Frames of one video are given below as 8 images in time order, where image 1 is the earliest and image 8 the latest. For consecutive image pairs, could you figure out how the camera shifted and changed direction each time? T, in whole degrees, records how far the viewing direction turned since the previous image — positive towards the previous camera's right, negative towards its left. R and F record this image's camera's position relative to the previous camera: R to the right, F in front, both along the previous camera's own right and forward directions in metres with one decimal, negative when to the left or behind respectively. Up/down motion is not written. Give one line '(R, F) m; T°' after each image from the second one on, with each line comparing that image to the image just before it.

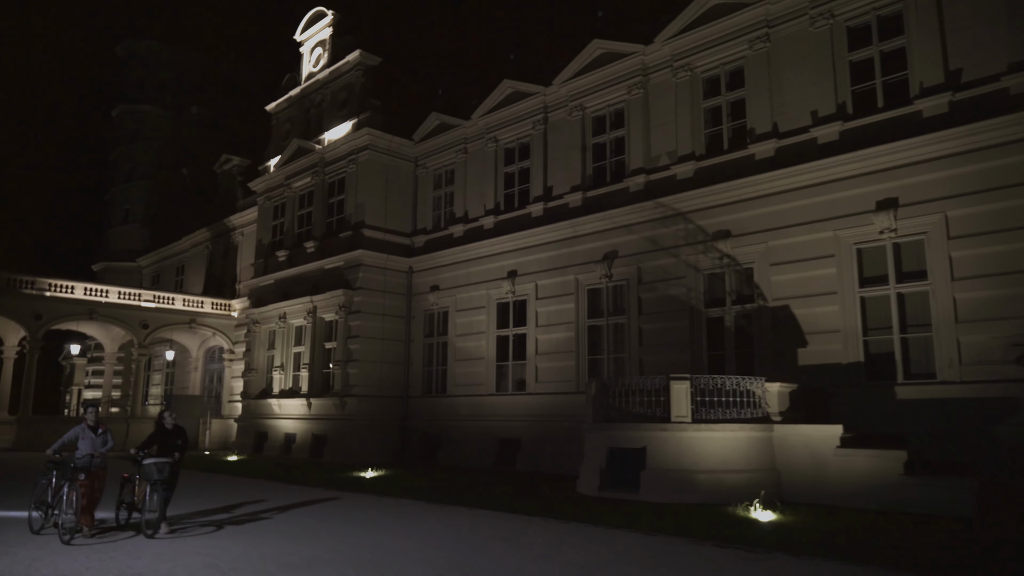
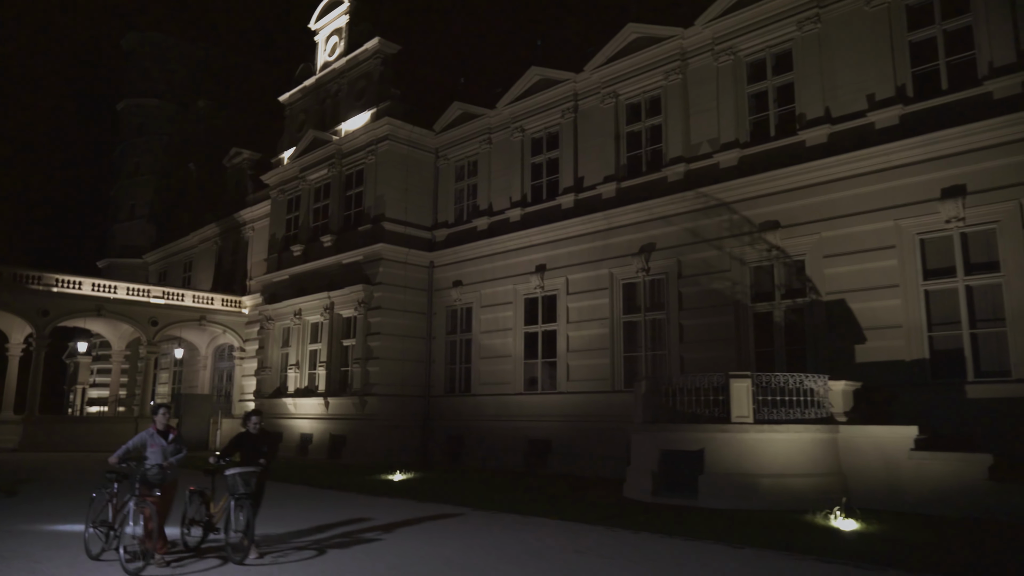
(-0.8, +0.9) m; 0°
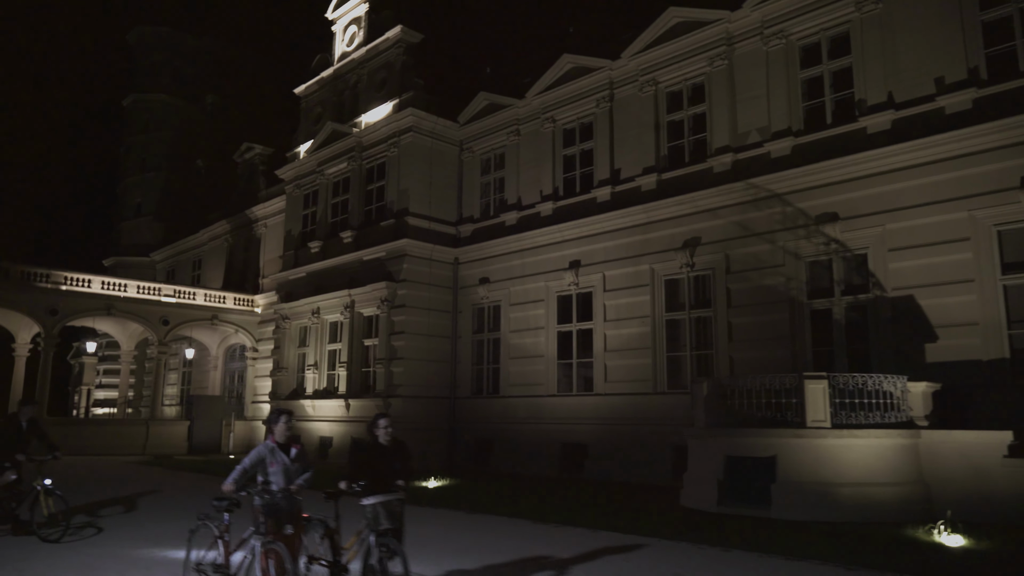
(-0.9, +0.9) m; 0°
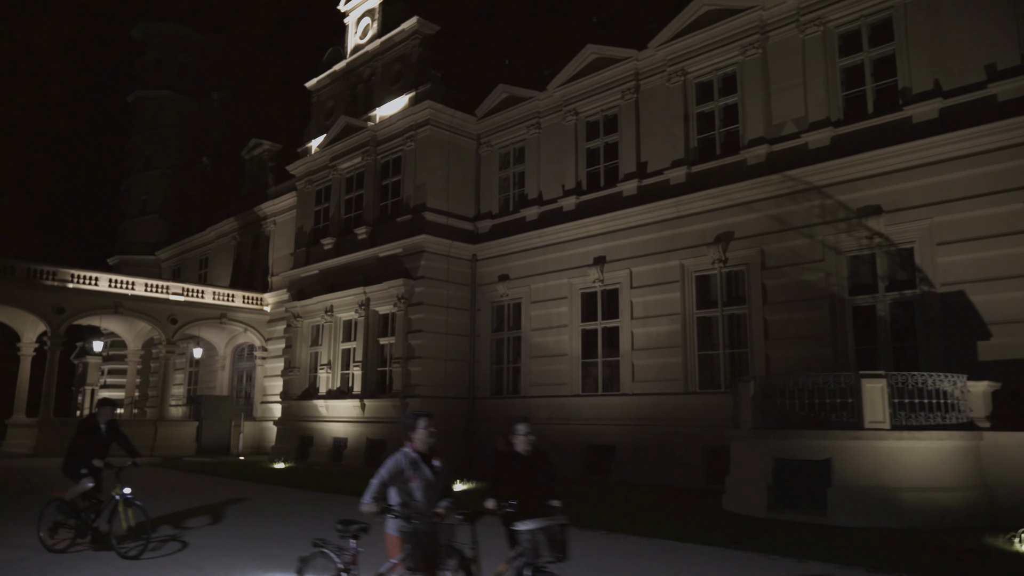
(-0.6, +0.6) m; 0°
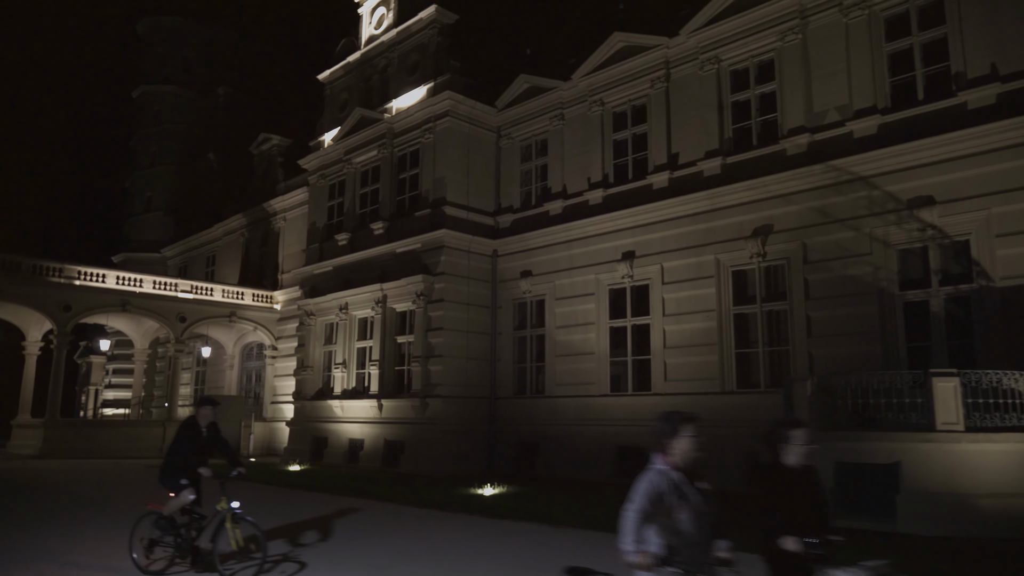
(-0.7, +0.7) m; 0°
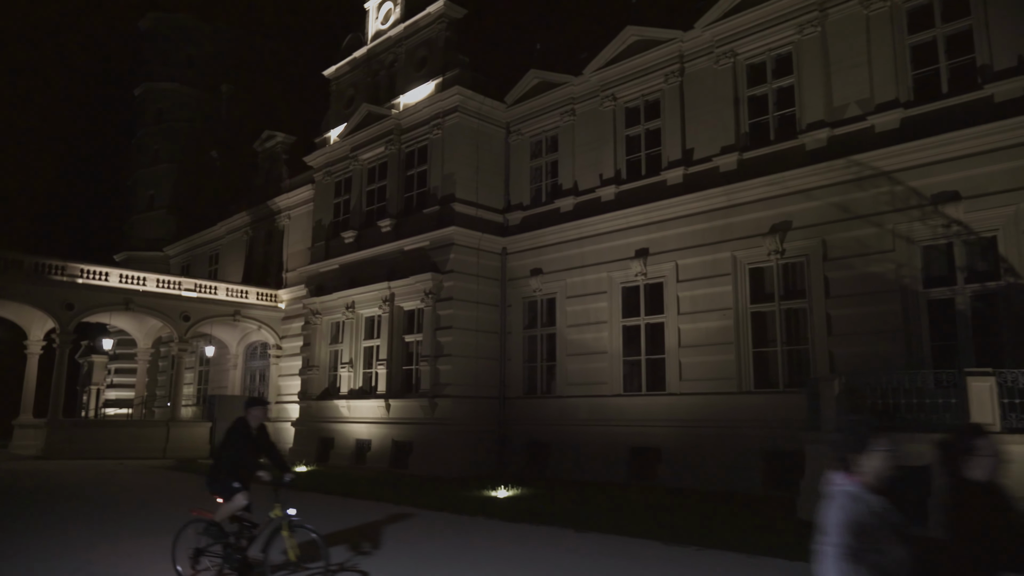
(-0.3, +0.3) m; 0°
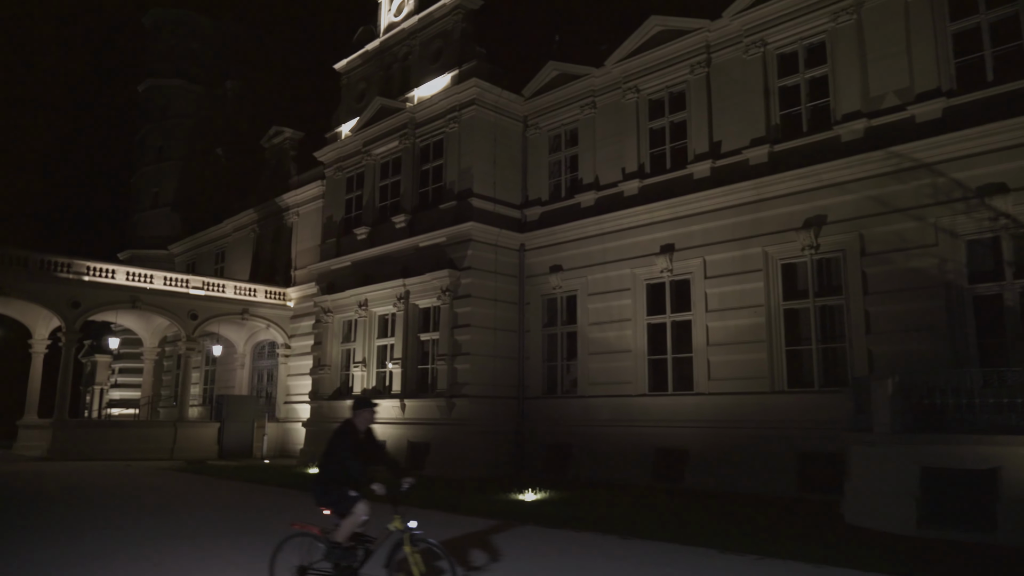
(-0.6, +0.5) m; 0°
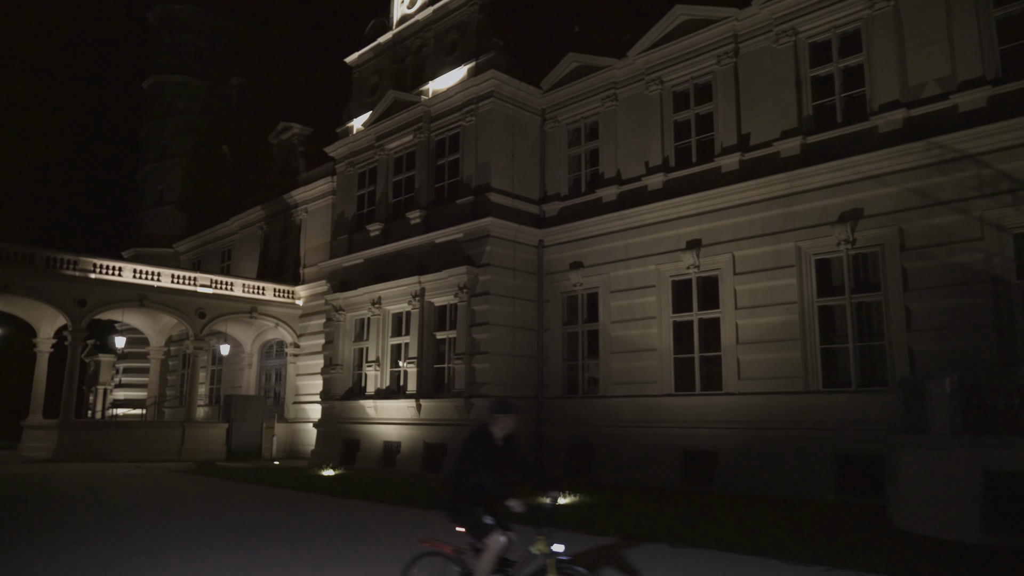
(-0.5, +0.5) m; 0°
